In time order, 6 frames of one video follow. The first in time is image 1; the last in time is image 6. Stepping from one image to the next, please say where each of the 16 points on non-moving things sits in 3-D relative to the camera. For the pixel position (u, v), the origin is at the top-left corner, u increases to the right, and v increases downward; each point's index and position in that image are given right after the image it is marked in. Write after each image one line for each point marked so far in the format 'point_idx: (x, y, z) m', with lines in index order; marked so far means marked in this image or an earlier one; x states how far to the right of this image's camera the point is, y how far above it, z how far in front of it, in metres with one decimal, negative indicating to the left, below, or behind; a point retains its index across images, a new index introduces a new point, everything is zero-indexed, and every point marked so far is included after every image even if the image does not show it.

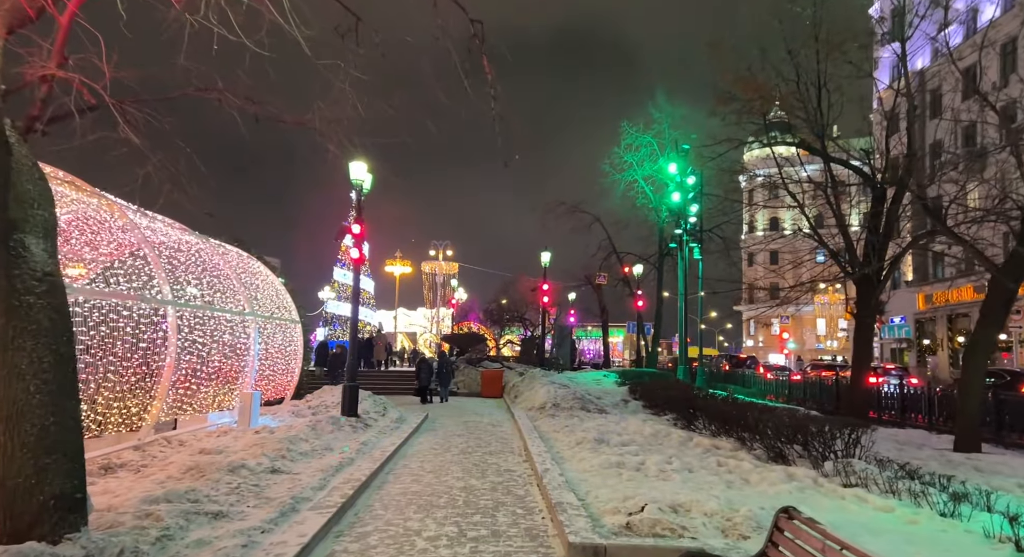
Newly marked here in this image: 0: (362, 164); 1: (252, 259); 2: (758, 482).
0: (-2.9, +2.2, +13.8) m
1: (-5.7, +0.4, +16.0) m
2: (+2.9, -2.4, +8.4) m
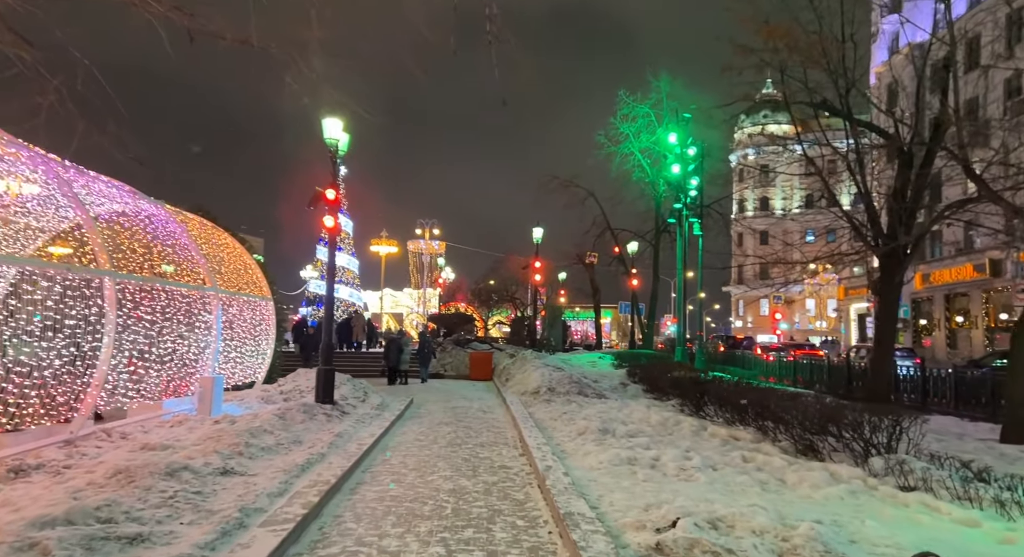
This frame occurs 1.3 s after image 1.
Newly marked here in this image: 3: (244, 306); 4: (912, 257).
0: (-3.0, +2.7, +12.3) m
1: (-5.9, +1.0, +14.5) m
2: (+2.8, -2.0, +7.2) m
3: (-5.2, -0.6, +13.9) m
4: (+7.0, +0.4, +12.7) m
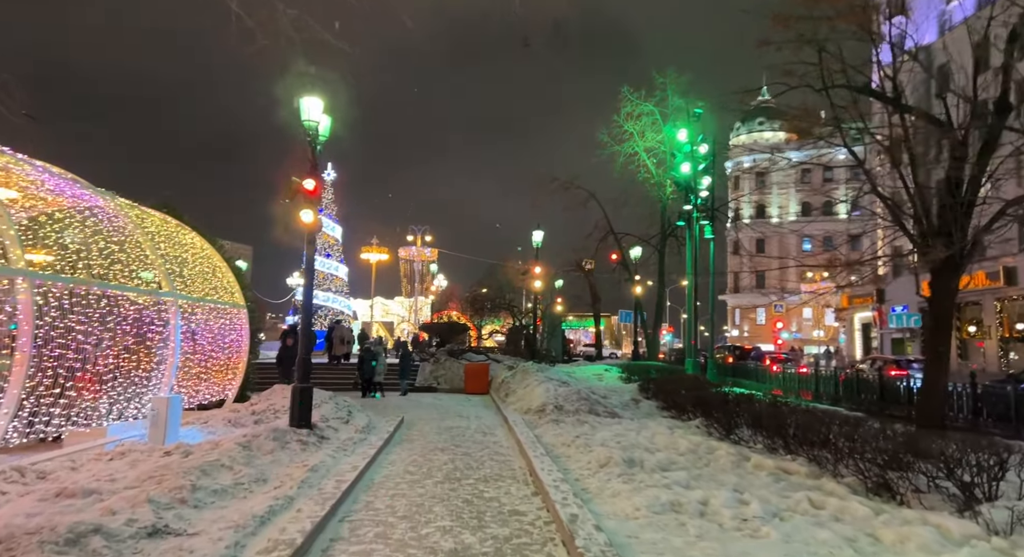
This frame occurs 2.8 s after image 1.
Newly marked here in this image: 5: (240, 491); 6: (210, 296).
0: (-2.9, +2.6, +10.7) m
1: (-5.8, +0.9, +12.8) m
2: (+3.0, -2.0, +5.6) m
3: (-5.1, -0.6, +12.2) m
4: (+7.1, +0.3, +11.1) m
5: (-2.7, -2.1, +7.0) m
6: (-5.2, -0.3, +12.3) m
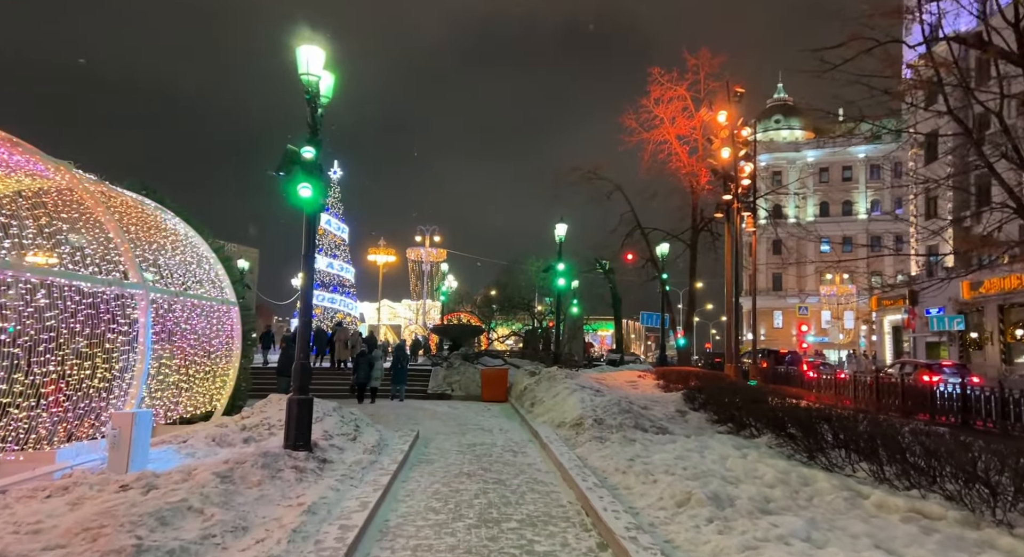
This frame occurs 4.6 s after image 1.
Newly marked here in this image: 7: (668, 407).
0: (-2.4, +2.8, +8.8) m
1: (-5.3, +1.0, +11.0) m
2: (+3.5, -1.9, +3.6) m
3: (-4.6, -0.5, +10.3) m
4: (+7.6, +0.4, +9.1) m
5: (-2.2, -1.9, +5.1) m
6: (-4.6, -0.2, +10.4) m
7: (+3.2, -2.6, +14.8) m
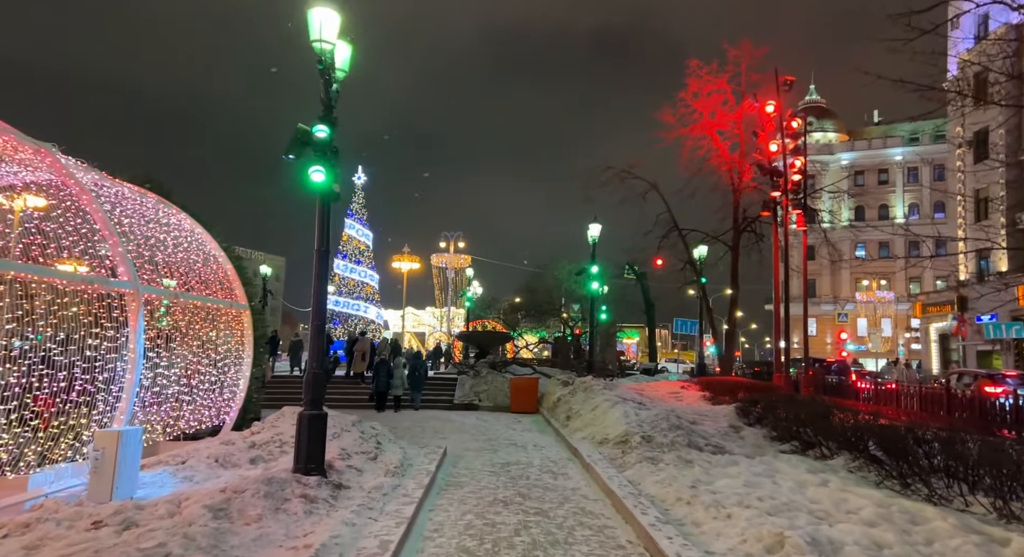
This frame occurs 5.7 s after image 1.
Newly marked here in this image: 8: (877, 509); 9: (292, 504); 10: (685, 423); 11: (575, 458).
0: (-1.9, +2.8, +7.7) m
1: (-4.7, +1.0, +9.9) m
2: (+3.8, -1.8, +2.3) m
3: (-4.0, -0.5, +9.2) m
4: (+8.1, +0.5, +7.7) m
5: (-1.8, -1.9, +4.0) m
6: (-4.1, -0.2, +9.3) m
7: (+3.9, -2.6, +13.4) m
8: (+3.5, -2.2, +7.0) m
9: (-2.0, -2.0, +6.5) m
10: (+3.0, -2.5, +12.5) m
11: (+1.0, -2.7, +11.1) m
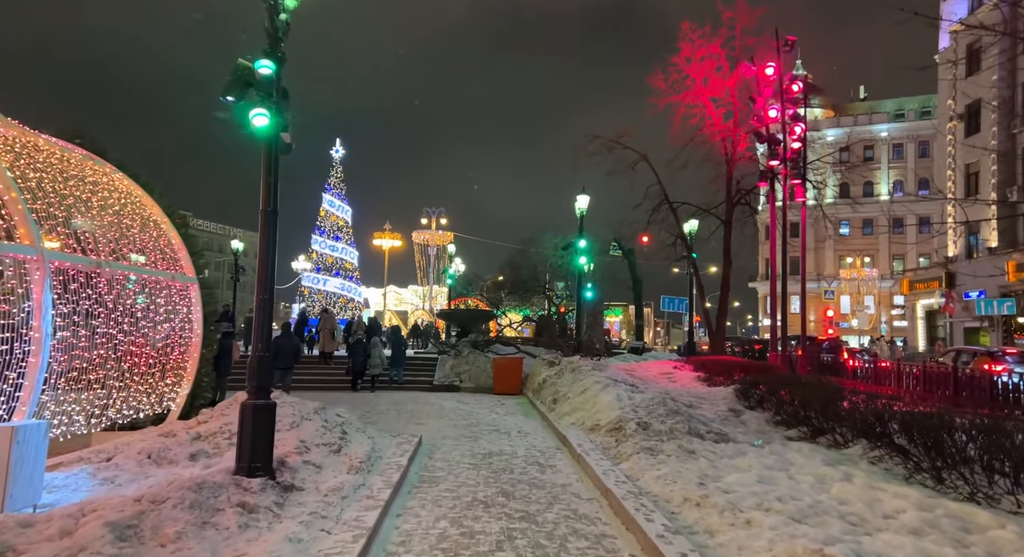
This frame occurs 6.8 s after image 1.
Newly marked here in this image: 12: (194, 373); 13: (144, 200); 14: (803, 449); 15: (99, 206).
0: (-2.1, +3.1, +6.4) m
1: (-4.9, +1.4, +8.6) m
2: (+3.7, -1.6, +1.2) m
3: (-4.2, -0.1, +8.0) m
4: (+7.9, +0.8, +6.7) m
5: (-1.9, -1.7, +2.8) m
6: (-4.3, +0.2, +8.1) m
7: (+3.6, -2.2, +12.4) m
8: (+3.4, -1.9, +6.0) m
9: (-2.1, -1.7, +5.4) m
10: (+2.7, -2.0, +11.4) m
11: (+0.7, -2.3, +10.0) m
12: (-4.2, -1.2, +9.4) m
13: (-4.6, +1.0, +9.0) m
14: (+3.7, -2.1, +9.2) m
15: (-4.5, +0.8, +7.9) m
